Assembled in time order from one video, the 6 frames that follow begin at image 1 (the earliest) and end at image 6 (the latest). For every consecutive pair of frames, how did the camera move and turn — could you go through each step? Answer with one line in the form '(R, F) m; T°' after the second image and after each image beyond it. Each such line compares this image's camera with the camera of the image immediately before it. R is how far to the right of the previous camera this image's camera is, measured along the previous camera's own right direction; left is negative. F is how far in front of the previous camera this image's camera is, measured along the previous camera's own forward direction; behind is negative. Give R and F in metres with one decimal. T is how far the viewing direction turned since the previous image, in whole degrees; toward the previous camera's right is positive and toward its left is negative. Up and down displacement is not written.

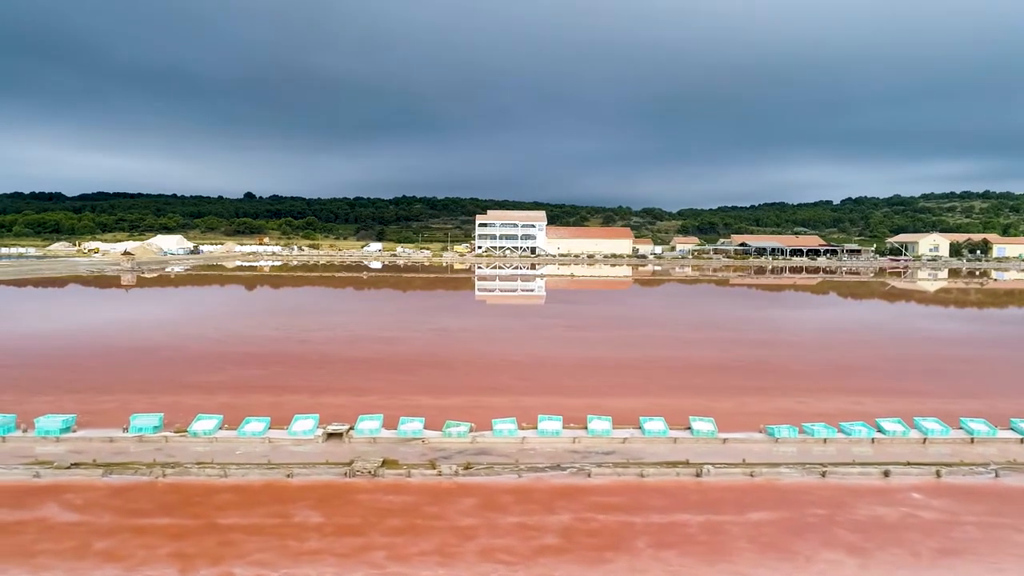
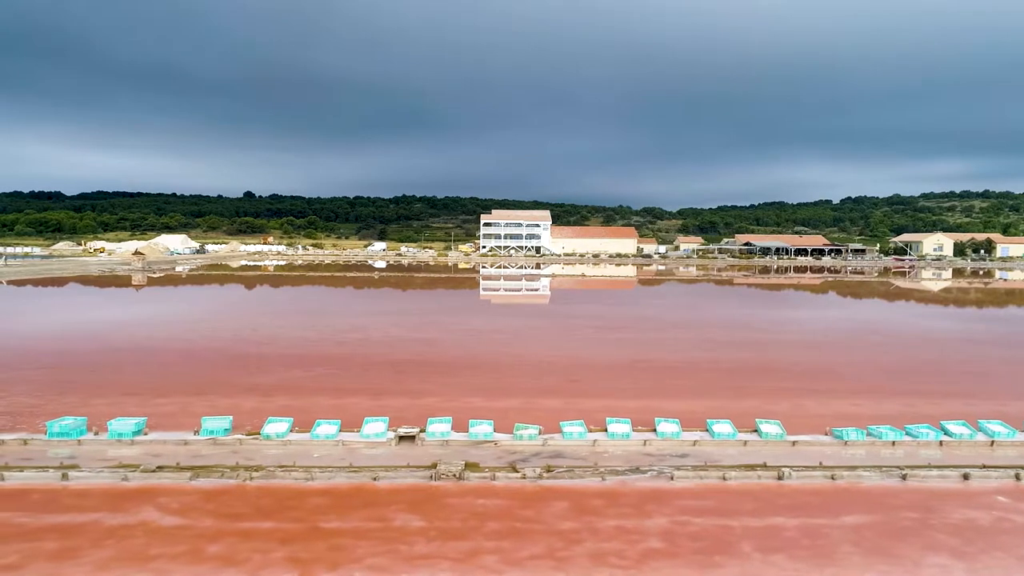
(-0.7, 0.0) m; 0°
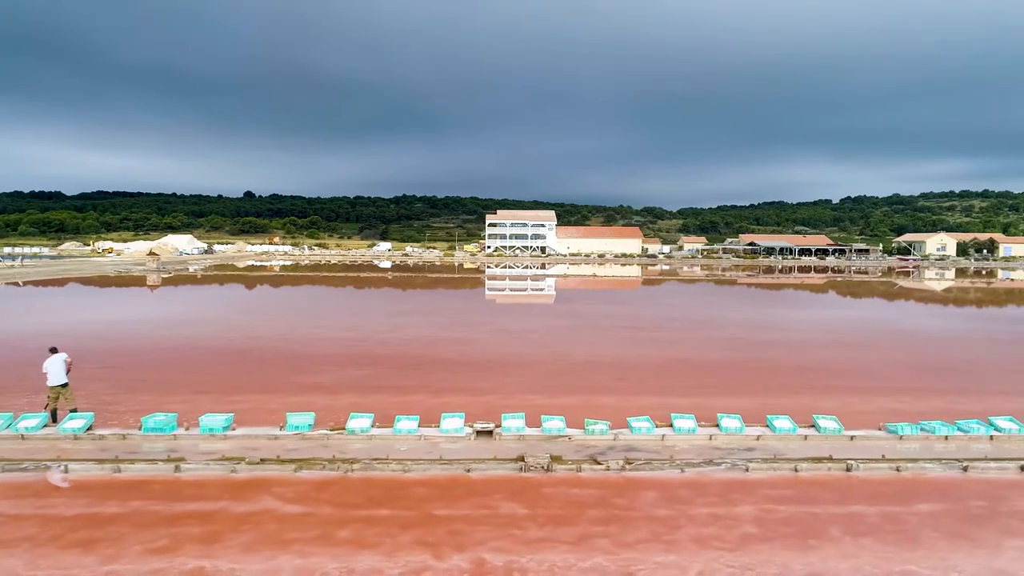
(-0.8, -0.5) m; 0°
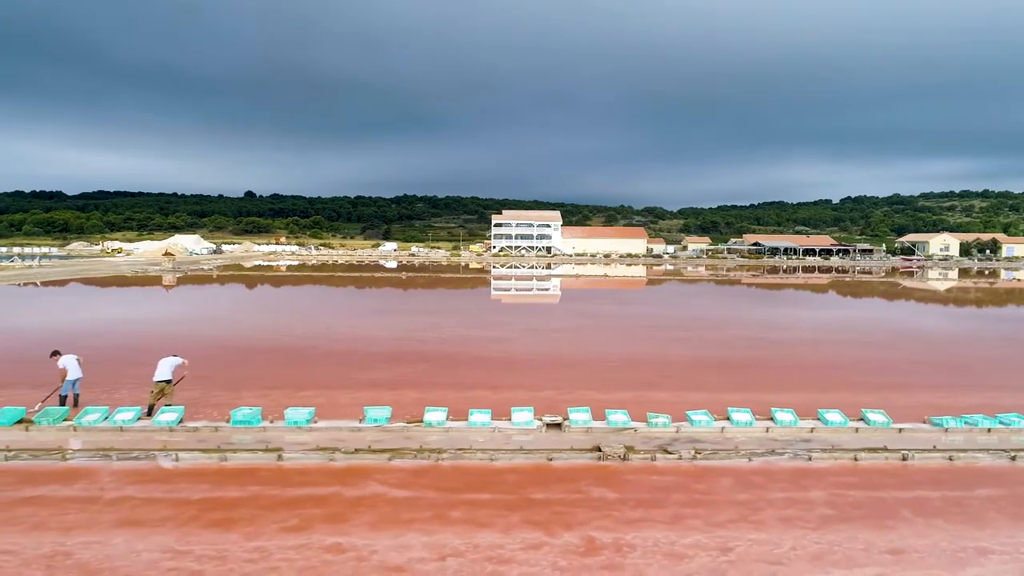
(-0.8, -0.6) m; 0°
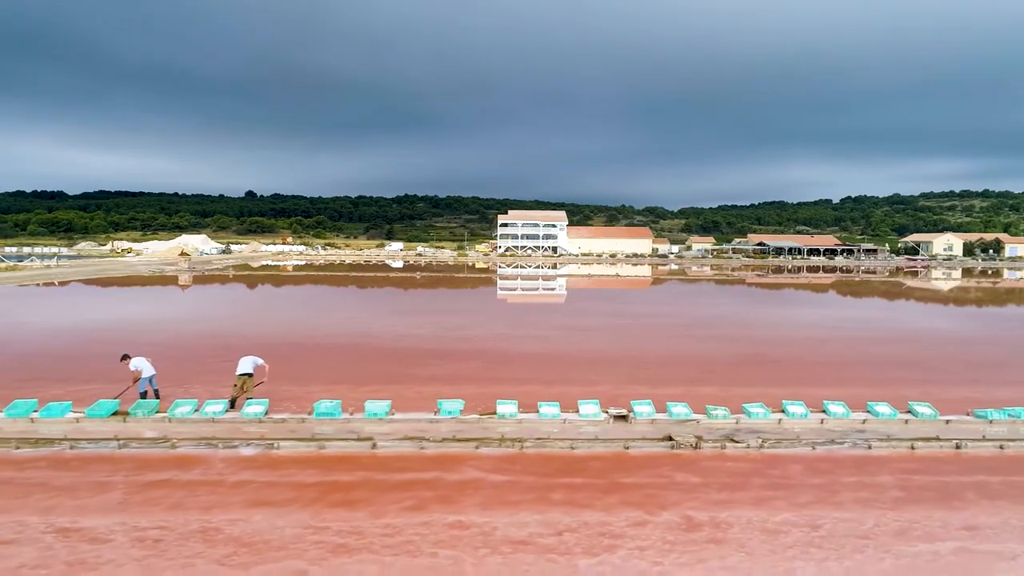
(-0.8, -0.6) m; 0°
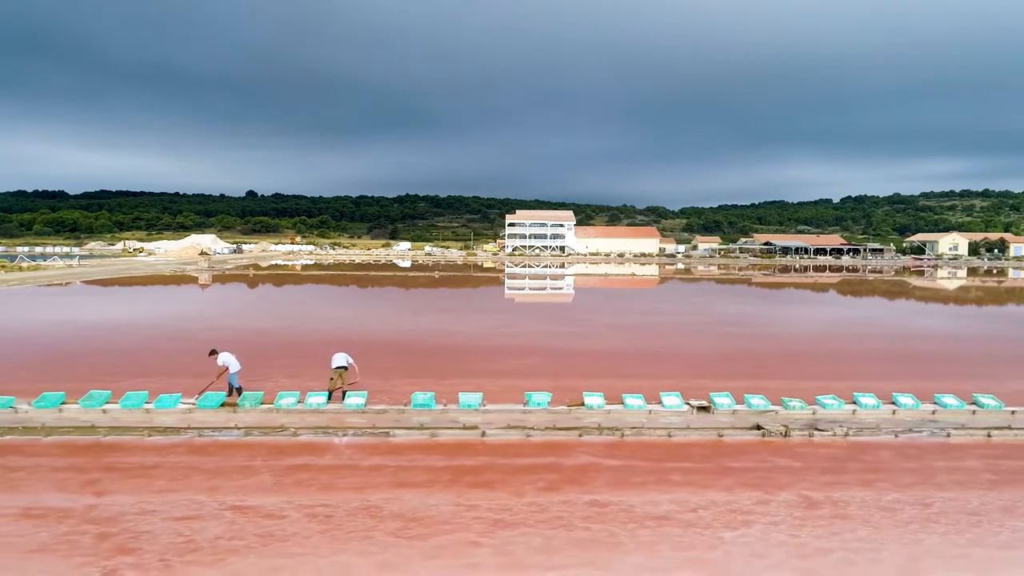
(-1.1, -0.5) m; 0°
